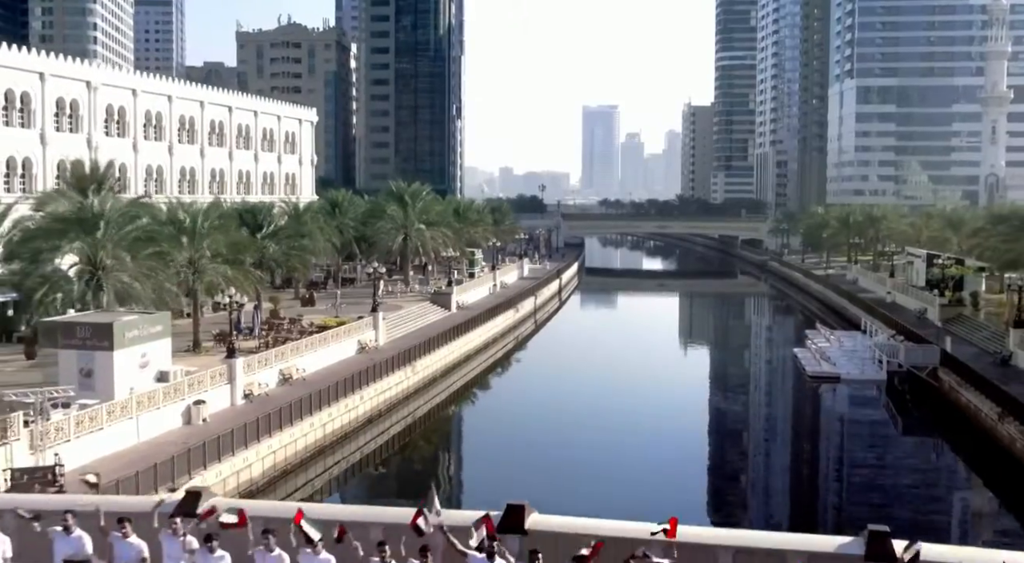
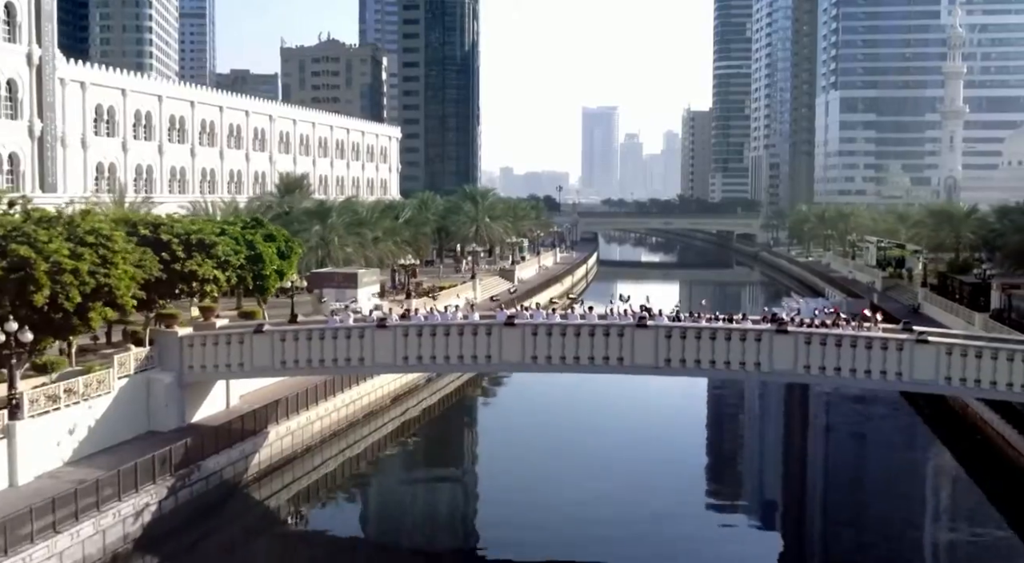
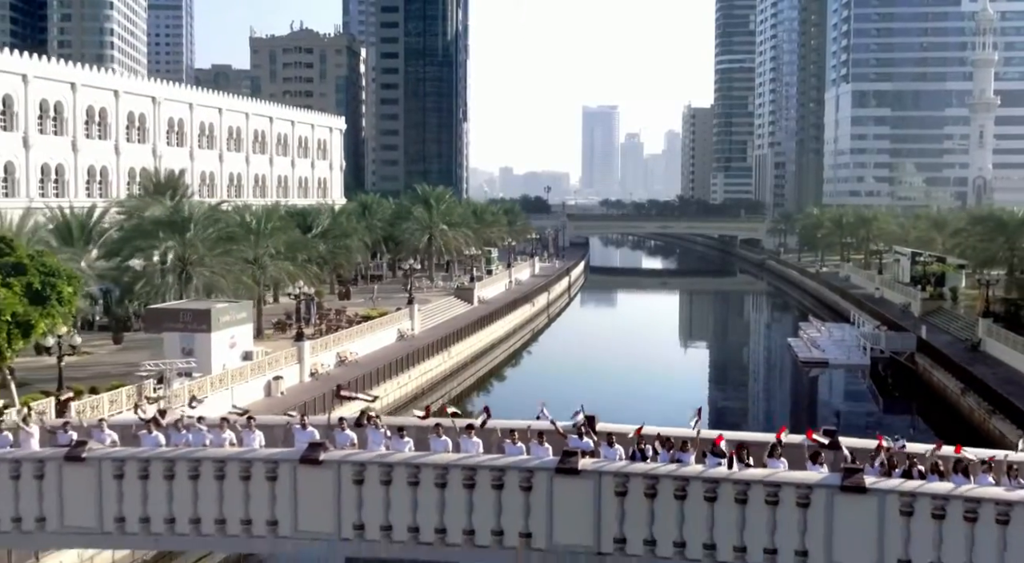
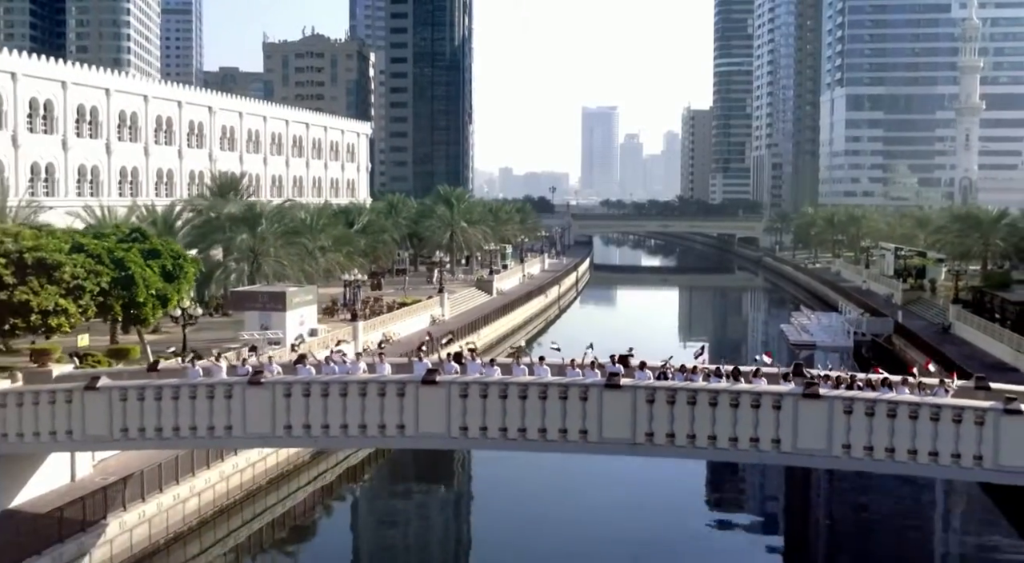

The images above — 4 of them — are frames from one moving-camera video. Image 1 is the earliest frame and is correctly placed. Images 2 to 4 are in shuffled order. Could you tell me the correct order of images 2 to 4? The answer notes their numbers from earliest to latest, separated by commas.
3, 4, 2
